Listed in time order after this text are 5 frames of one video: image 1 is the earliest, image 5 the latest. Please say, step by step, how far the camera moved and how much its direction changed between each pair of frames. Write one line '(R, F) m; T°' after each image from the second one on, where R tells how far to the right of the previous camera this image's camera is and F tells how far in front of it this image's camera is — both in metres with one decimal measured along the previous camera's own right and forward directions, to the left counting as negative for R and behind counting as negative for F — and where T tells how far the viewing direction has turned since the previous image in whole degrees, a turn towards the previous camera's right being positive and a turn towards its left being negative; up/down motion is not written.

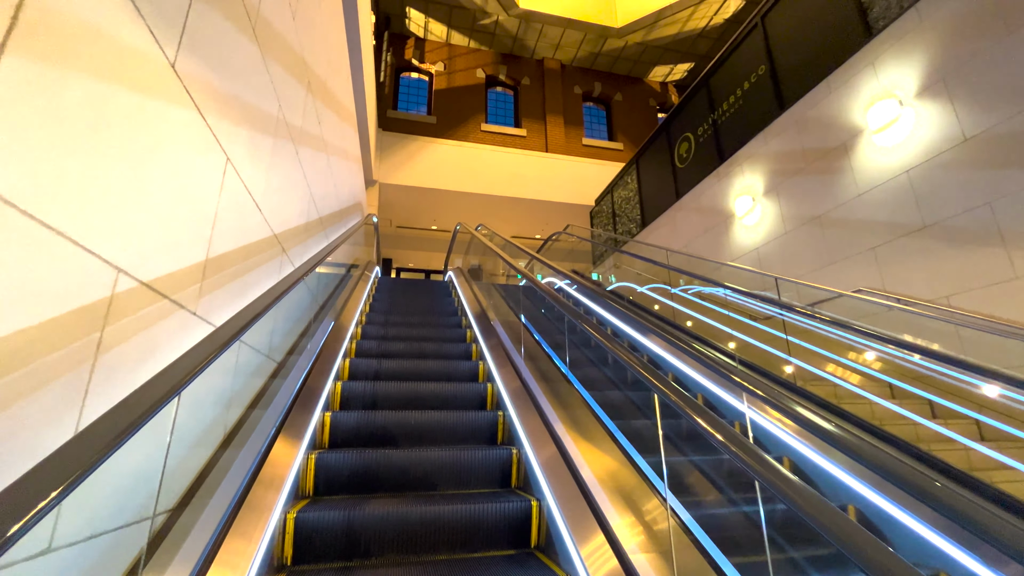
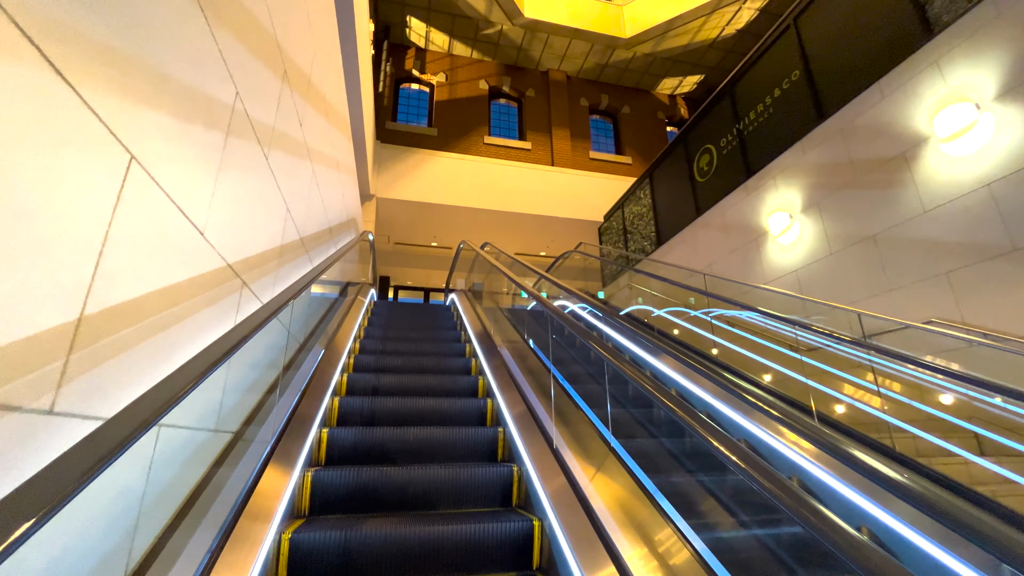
(-0.1, +0.4) m; 0°
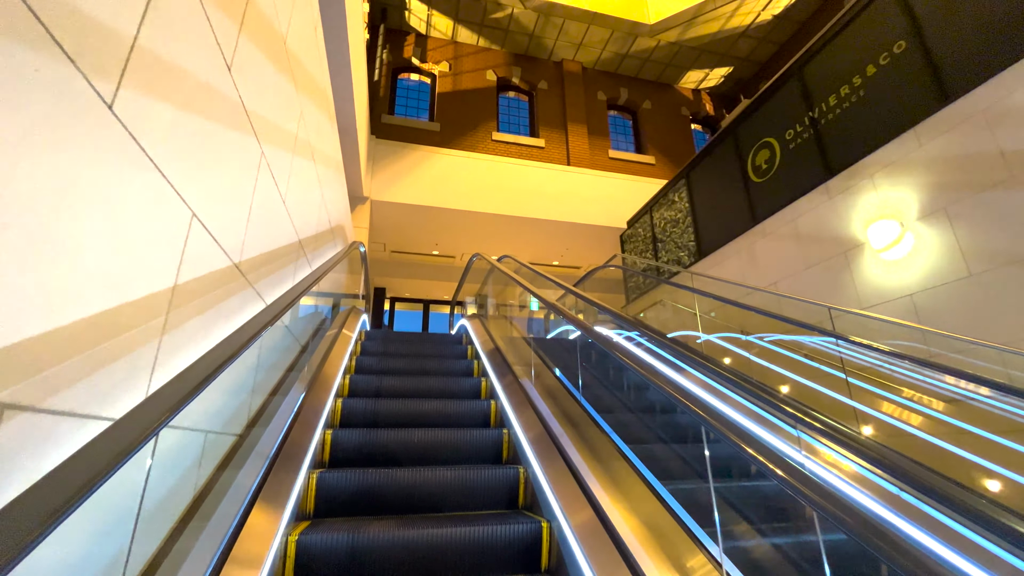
(-0.2, +0.8) m; 0°
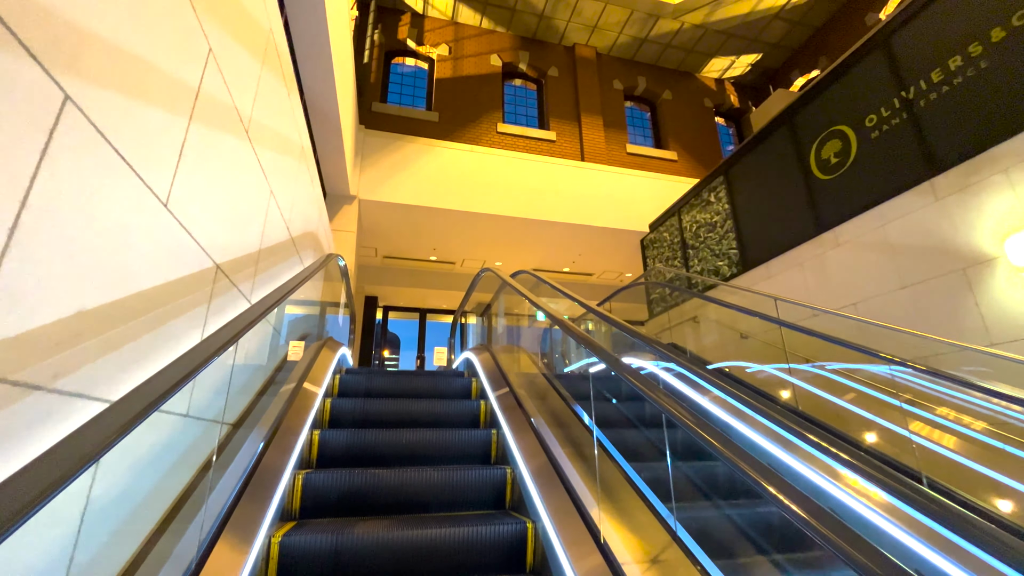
(-0.1, +0.7) m; 0°
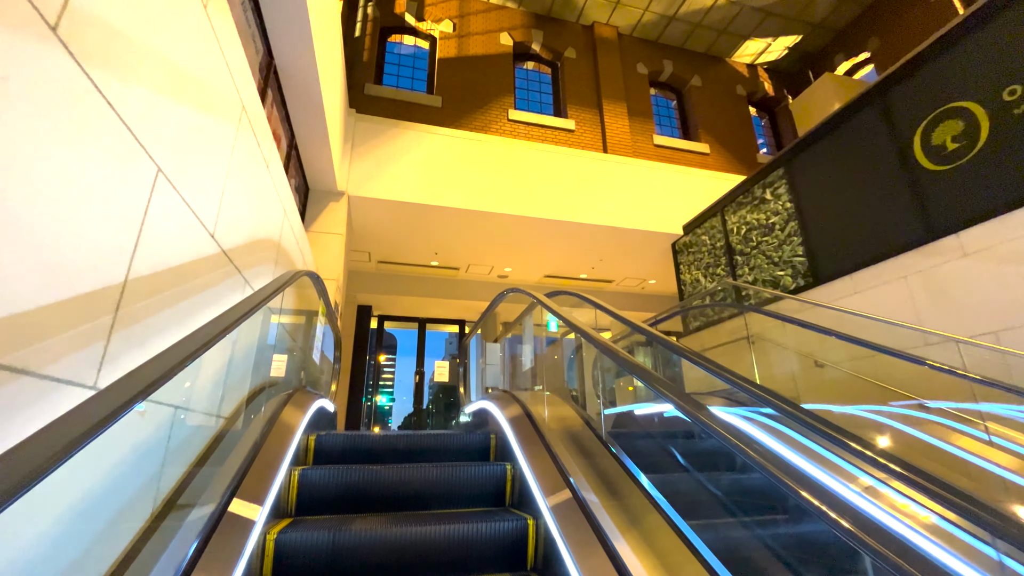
(-0.2, +0.7) m; 0°
